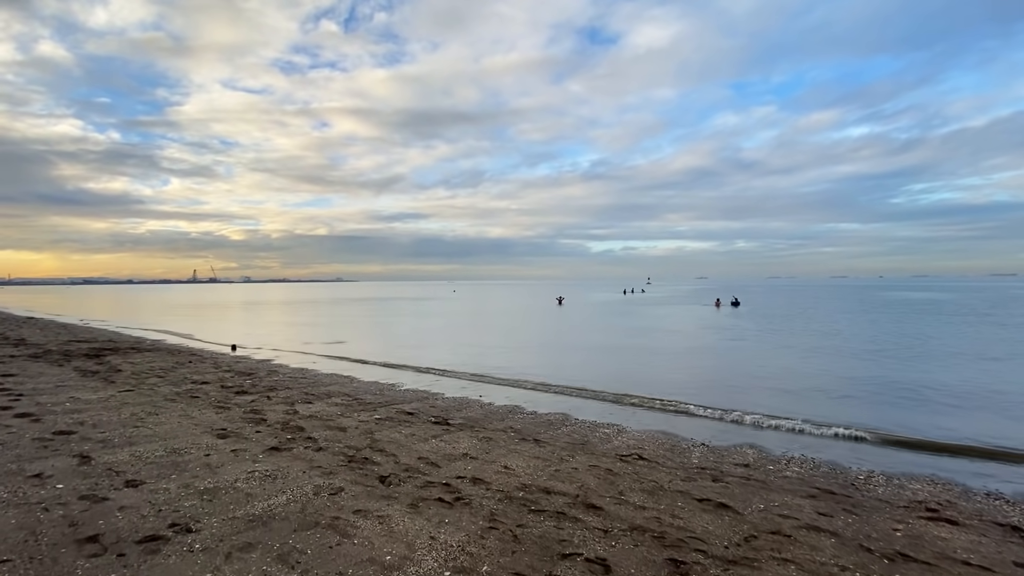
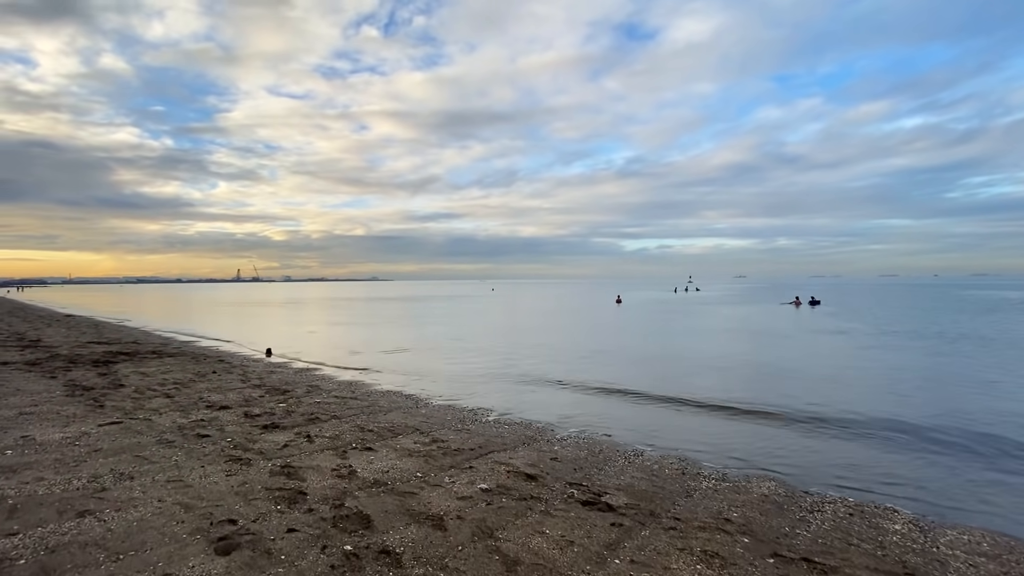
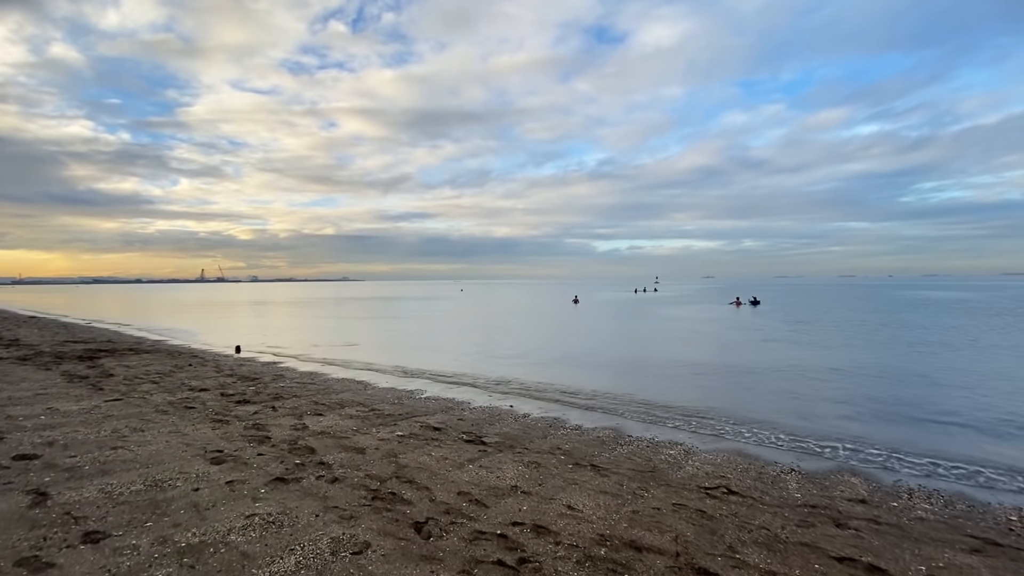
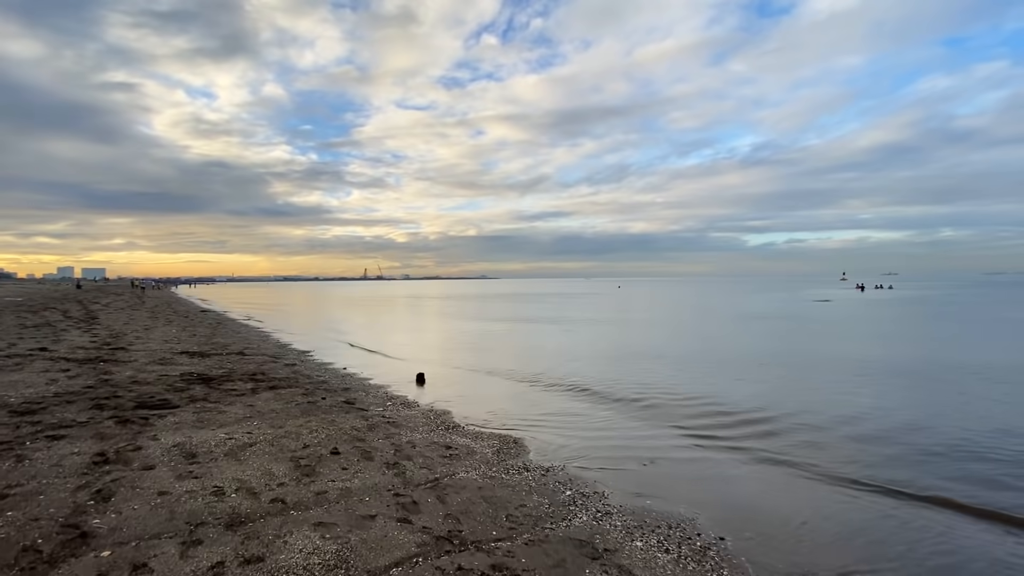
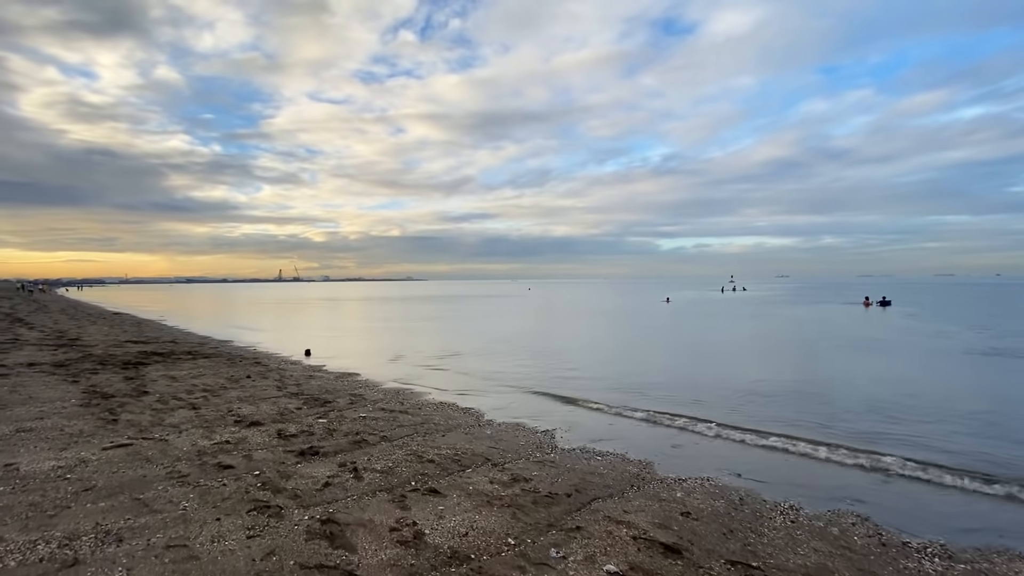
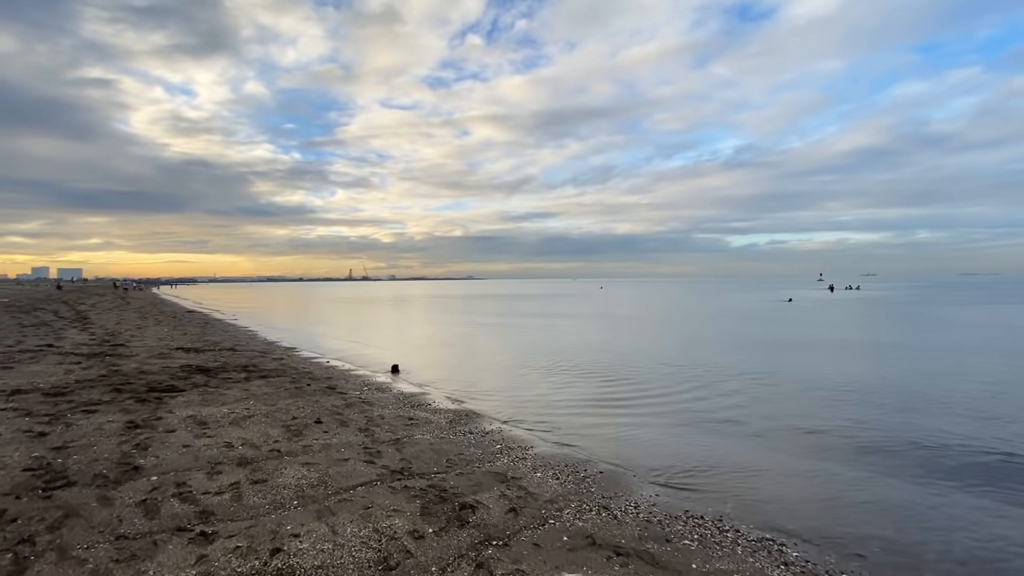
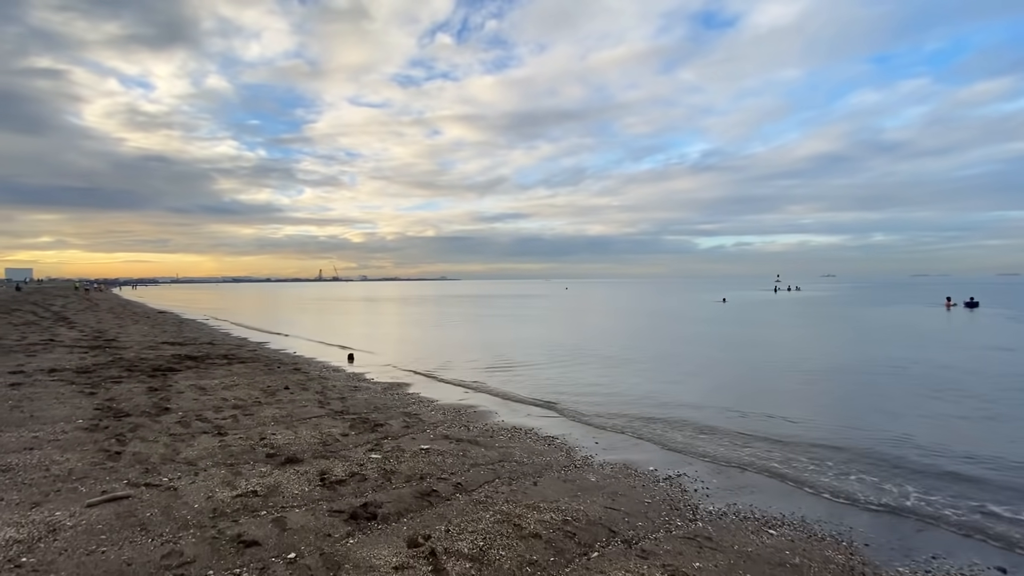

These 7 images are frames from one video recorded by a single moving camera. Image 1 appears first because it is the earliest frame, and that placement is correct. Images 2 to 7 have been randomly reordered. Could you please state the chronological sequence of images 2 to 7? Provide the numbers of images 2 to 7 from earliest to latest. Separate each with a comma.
3, 2, 5, 7, 6, 4
